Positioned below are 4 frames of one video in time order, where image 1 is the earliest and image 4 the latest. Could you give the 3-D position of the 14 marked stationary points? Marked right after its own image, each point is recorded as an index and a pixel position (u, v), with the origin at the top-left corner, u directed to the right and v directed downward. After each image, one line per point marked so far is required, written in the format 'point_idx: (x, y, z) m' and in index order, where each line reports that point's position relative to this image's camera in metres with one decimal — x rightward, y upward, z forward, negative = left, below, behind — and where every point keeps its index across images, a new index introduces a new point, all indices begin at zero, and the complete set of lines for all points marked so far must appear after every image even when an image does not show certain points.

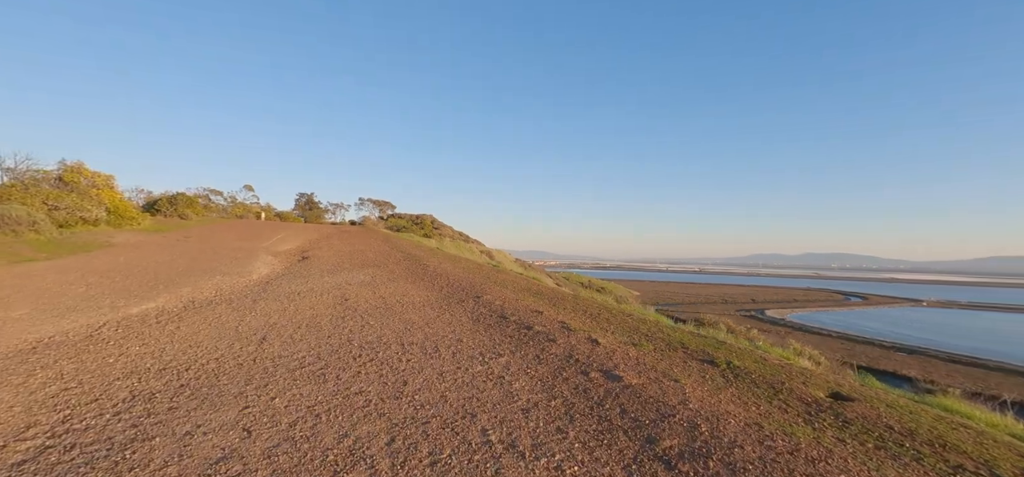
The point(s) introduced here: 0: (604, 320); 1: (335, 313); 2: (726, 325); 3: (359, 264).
0: (+2.0, -1.8, +9.0) m
1: (-4.0, -1.7, +9.3) m
2: (+7.3, -3.0, +13.9) m
3: (-6.6, -1.1, +17.7) m
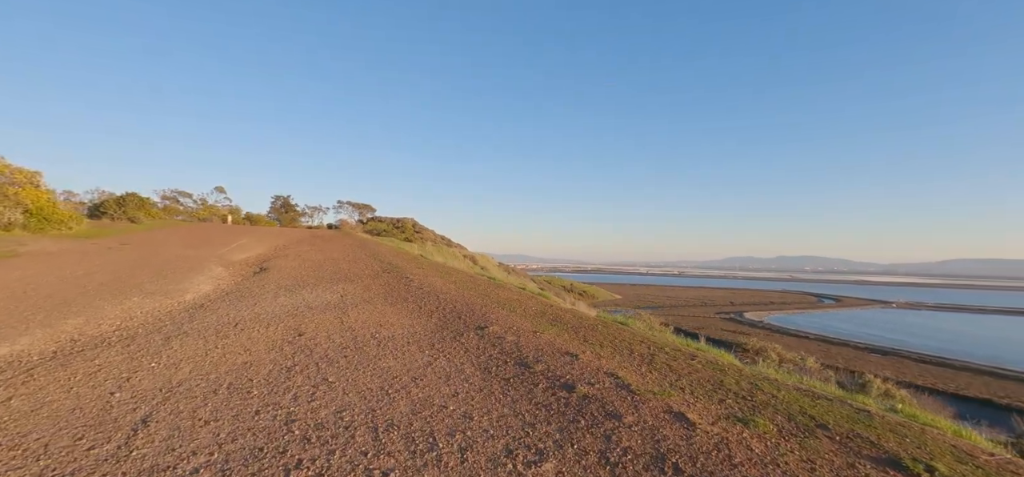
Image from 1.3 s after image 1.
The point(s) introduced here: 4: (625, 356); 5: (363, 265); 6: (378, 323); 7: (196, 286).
0: (+2.4, -2.0, +6.4) m
1: (-3.7, -1.9, +6.4) m
2: (+7.5, -3.3, +11.5) m
3: (-6.6, -1.4, +14.7) m
4: (+1.9, -1.9, +6.8) m
5: (-6.5, -1.2, +17.9) m
6: (-2.9, -1.8, +8.8) m
7: (-9.7, -1.5, +12.6) m
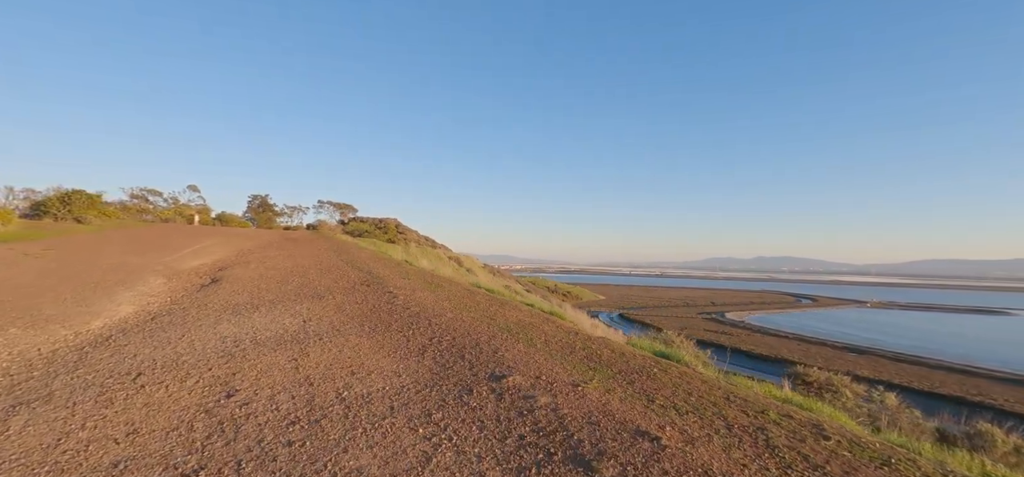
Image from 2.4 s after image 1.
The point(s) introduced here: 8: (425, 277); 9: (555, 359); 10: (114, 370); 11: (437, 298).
0: (+2.9, -2.2, +4.1) m
1: (-3.2, -2.1, +3.8) m
2: (+7.8, -3.5, +9.4) m
3: (-6.5, -1.6, +12.1) m
4: (+2.3, -2.1, +4.5) m
5: (-6.4, -1.4, +15.2) m
6: (-2.5, -2.0, +6.3) m
7: (-9.4, -1.6, +9.8) m
8: (-3.3, -1.5, +15.5) m
9: (+0.7, -2.0, +6.8) m
10: (-5.8, -1.9, +6.0) m
11: (-2.1, -1.7, +11.5) m
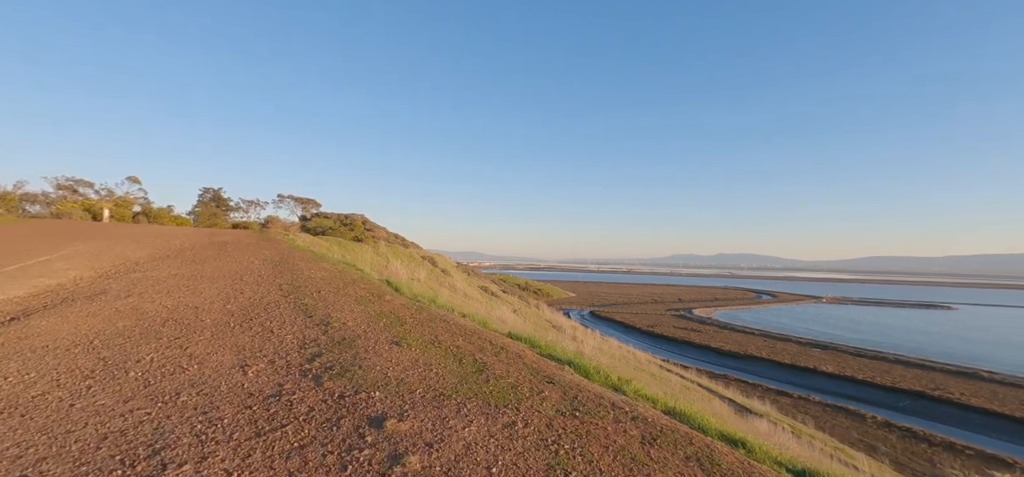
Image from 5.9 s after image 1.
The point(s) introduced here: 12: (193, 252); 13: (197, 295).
0: (+5.5, -2.7, -3.1) m
1: (-0.5, -2.6, -3.8) m
2: (+10.0, -3.9, +2.6) m
3: (-4.3, -2.0, +4.2) m
4: (+5.0, -2.6, -2.7) m
5: (-4.5, -1.7, +7.3) m
6: (0.0, -2.4, -1.3) m
7: (-7.1, -2.0, +1.7) m
8: (-1.4, -1.9, +7.8) m
9: (+3.2, -2.4, -0.5) m
10: (-3.3, -2.4, -1.8) m
11: (0.0, -2.1, +3.9) m
12: (-14.4, -0.6, +18.7) m
13: (-8.0, -1.4, +10.5) m
